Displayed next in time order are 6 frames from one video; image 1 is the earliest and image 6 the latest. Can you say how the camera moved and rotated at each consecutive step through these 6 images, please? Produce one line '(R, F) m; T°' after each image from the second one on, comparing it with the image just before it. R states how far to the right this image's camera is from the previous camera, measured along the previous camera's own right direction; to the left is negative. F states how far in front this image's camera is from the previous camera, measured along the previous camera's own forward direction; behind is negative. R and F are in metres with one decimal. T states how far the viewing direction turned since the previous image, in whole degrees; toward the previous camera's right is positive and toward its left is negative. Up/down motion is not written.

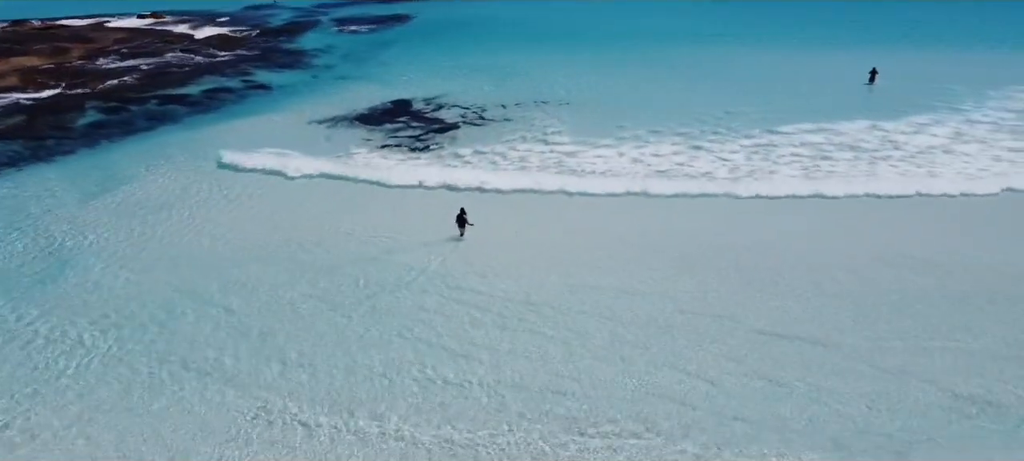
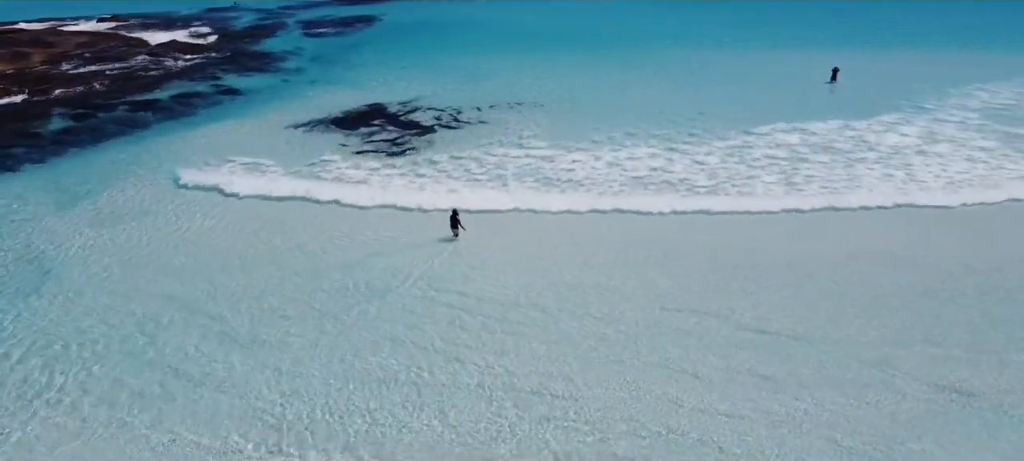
(-0.2, +0.2) m; +2°
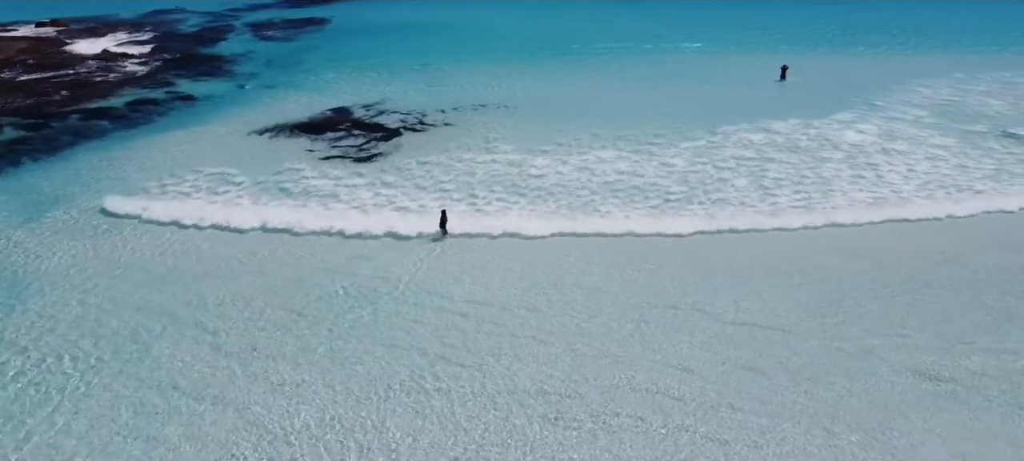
(-0.3, +0.4) m; +3°
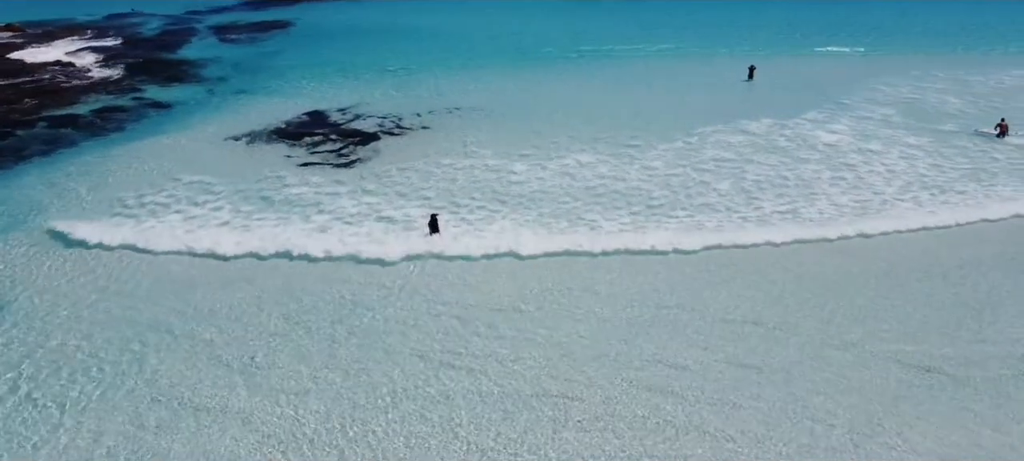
(-0.3, +0.2) m; +2°
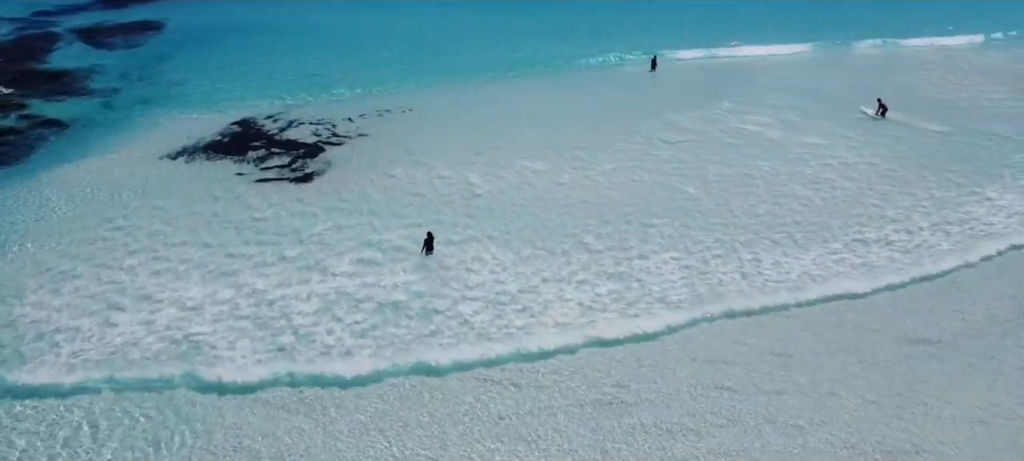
(-1.6, +0.8) m; +6°
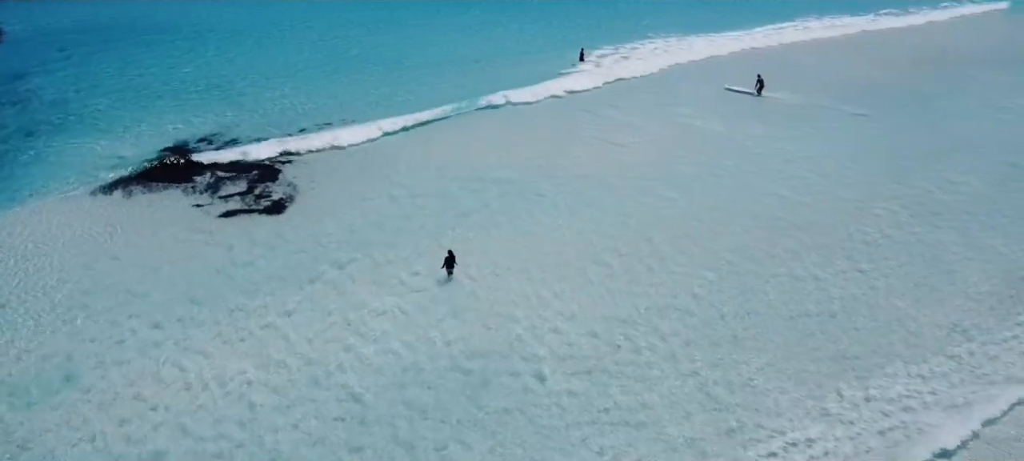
(-2.2, +1.2) m; +6°
